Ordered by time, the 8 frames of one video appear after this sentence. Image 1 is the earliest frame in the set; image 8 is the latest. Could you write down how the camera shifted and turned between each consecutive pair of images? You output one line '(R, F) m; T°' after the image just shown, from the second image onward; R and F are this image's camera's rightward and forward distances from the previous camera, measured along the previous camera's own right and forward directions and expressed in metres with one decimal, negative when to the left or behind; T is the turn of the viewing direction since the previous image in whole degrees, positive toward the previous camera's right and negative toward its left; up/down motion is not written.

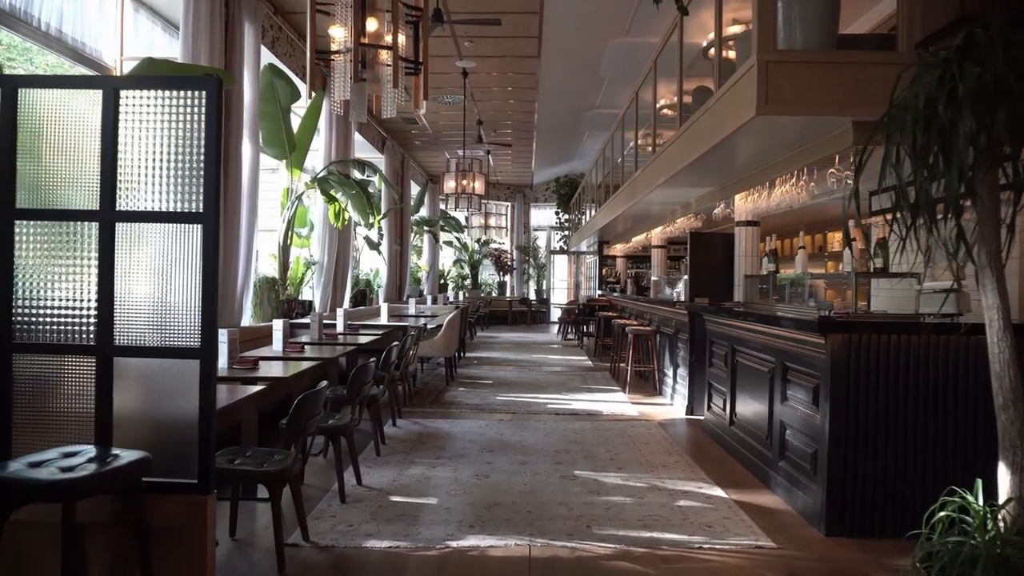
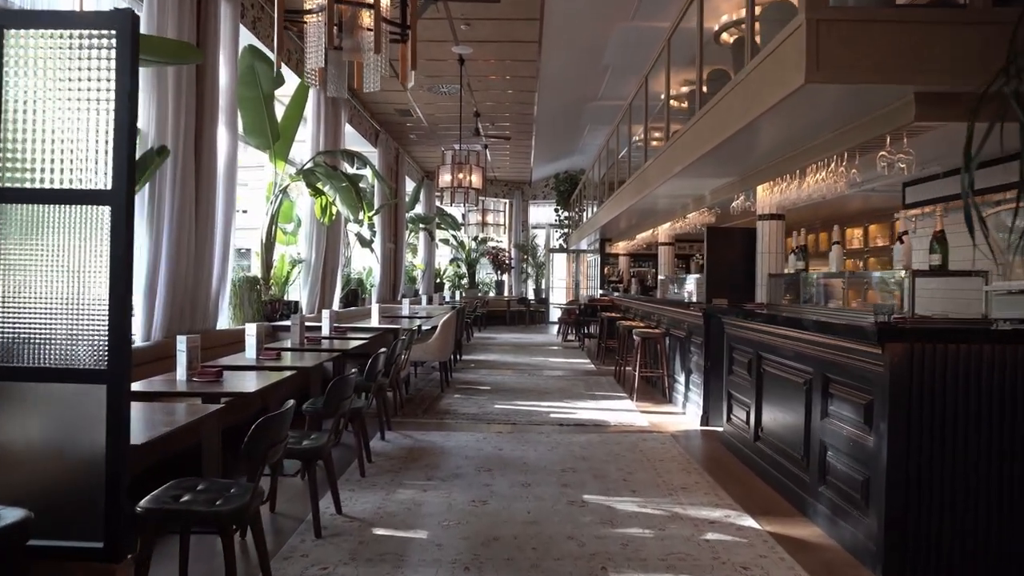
(0.0, +0.4) m; 0°
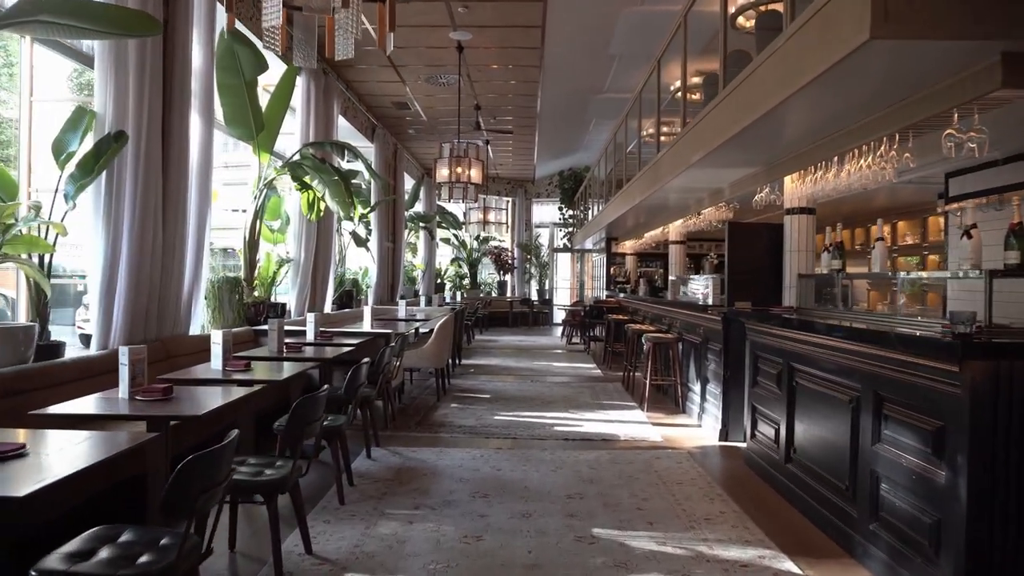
(0.0, +0.4) m; 0°
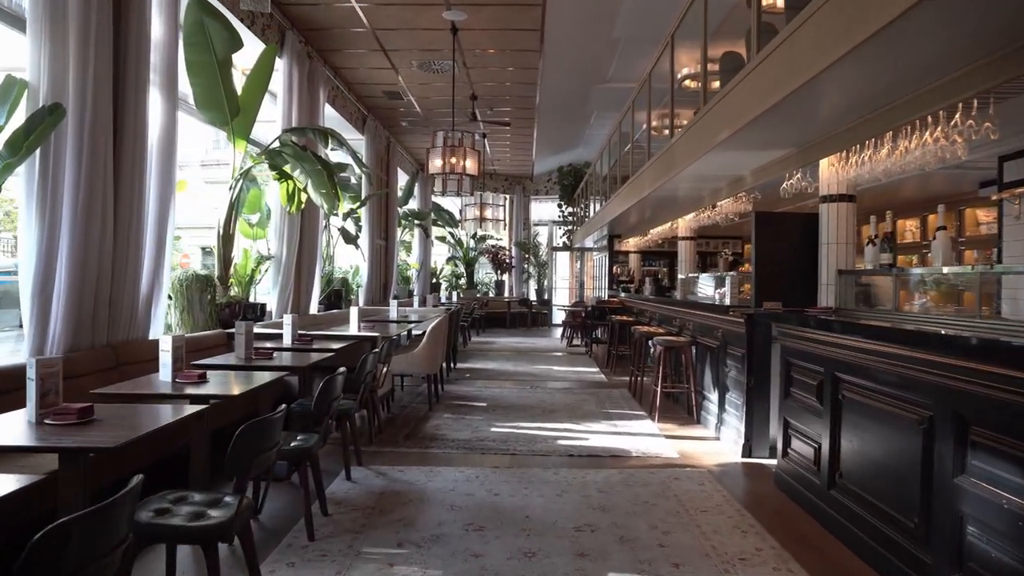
(0.0, +0.5) m; 0°
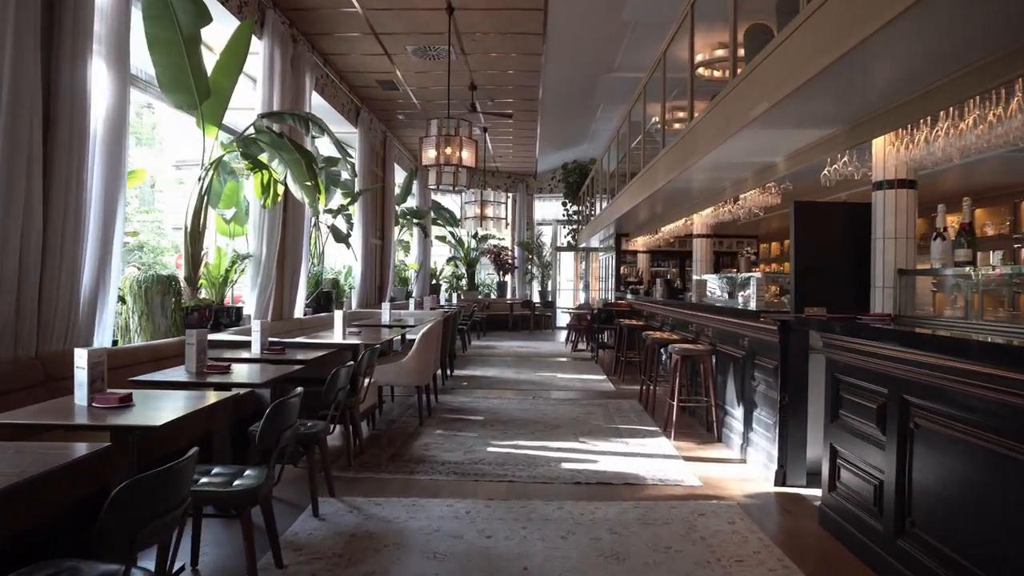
(0.0, +0.6) m; 0°
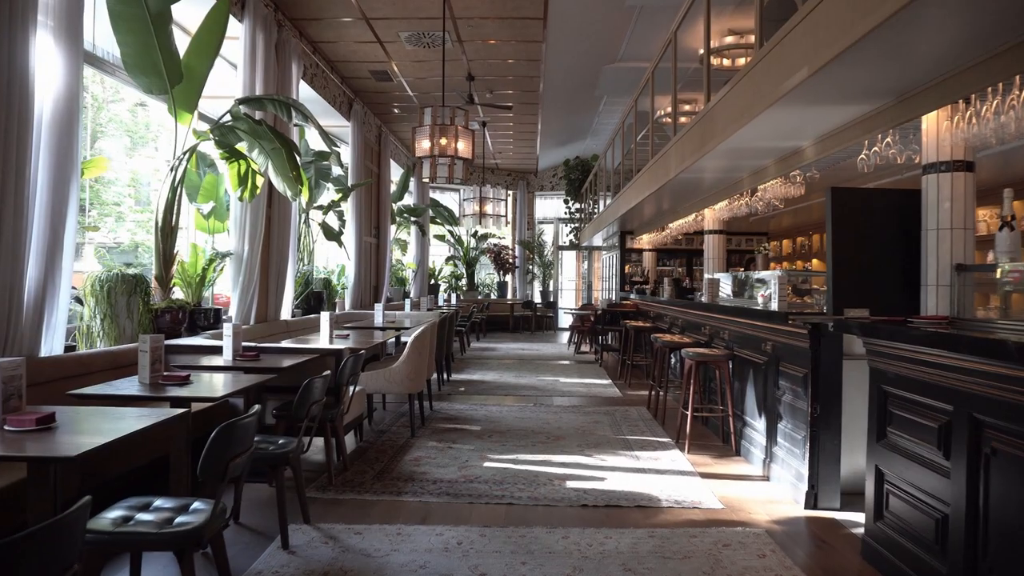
(0.0, +0.4) m; 0°
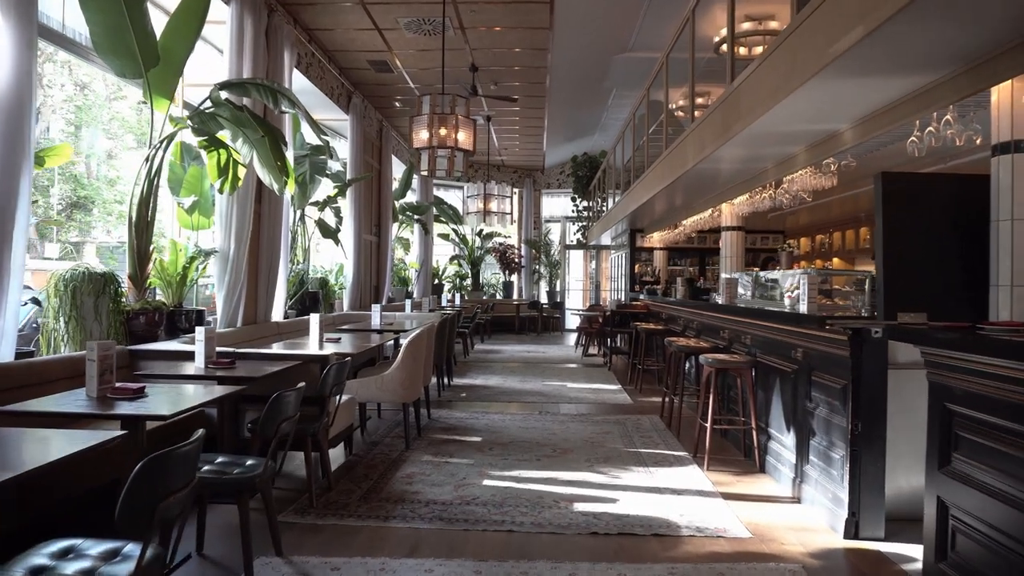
(0.0, +0.4) m; -1°
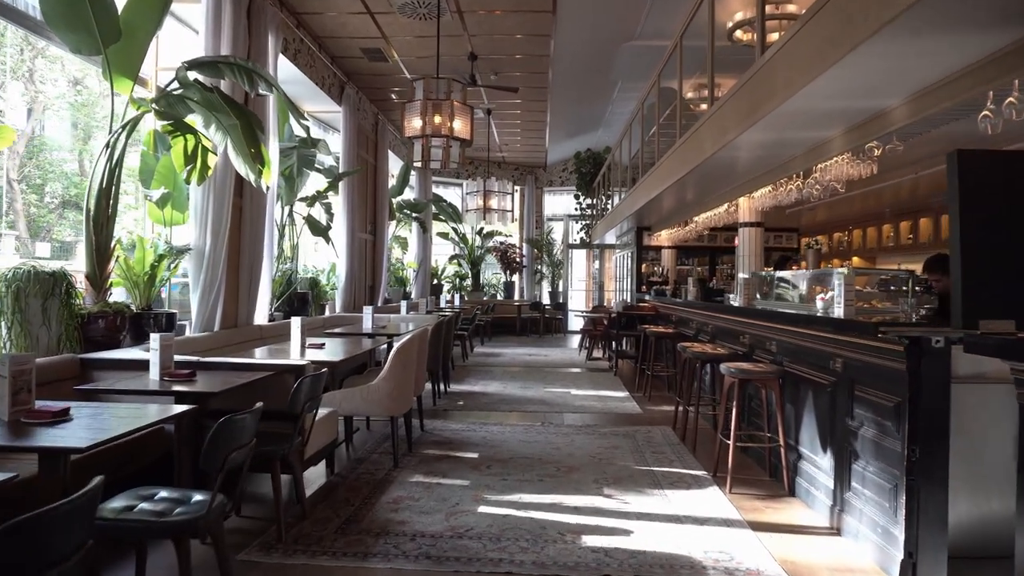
(0.0, +0.4) m; 0°
